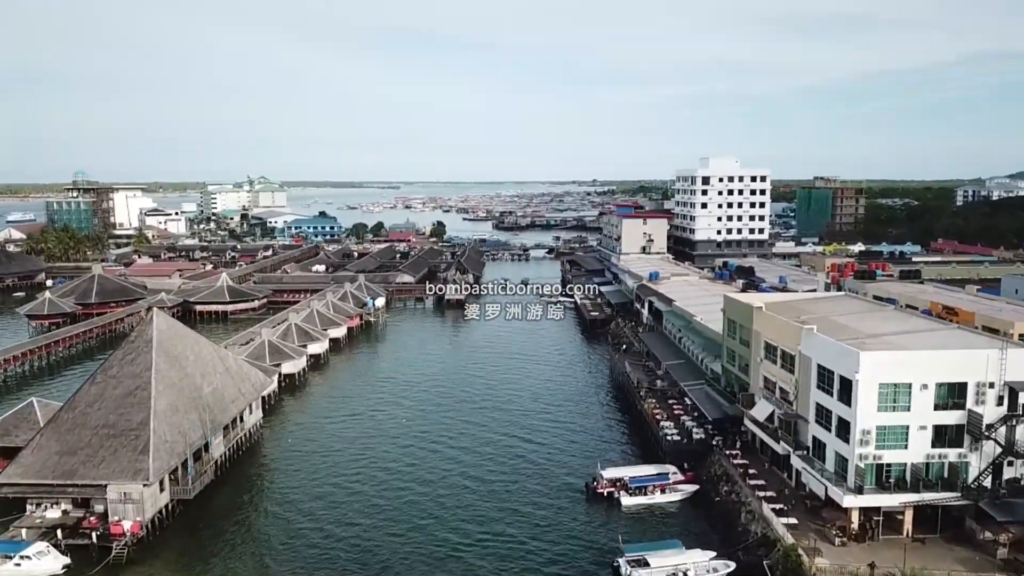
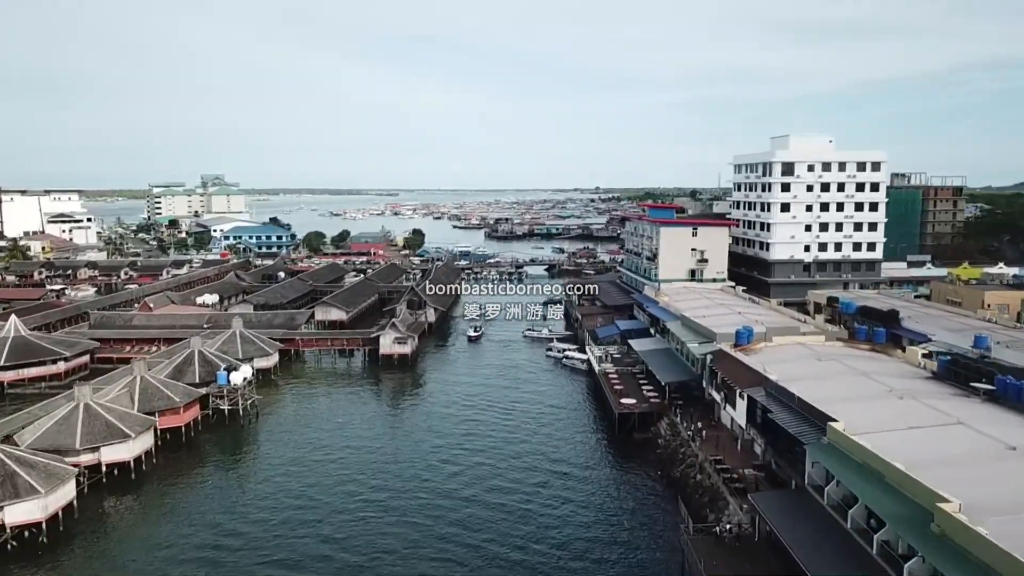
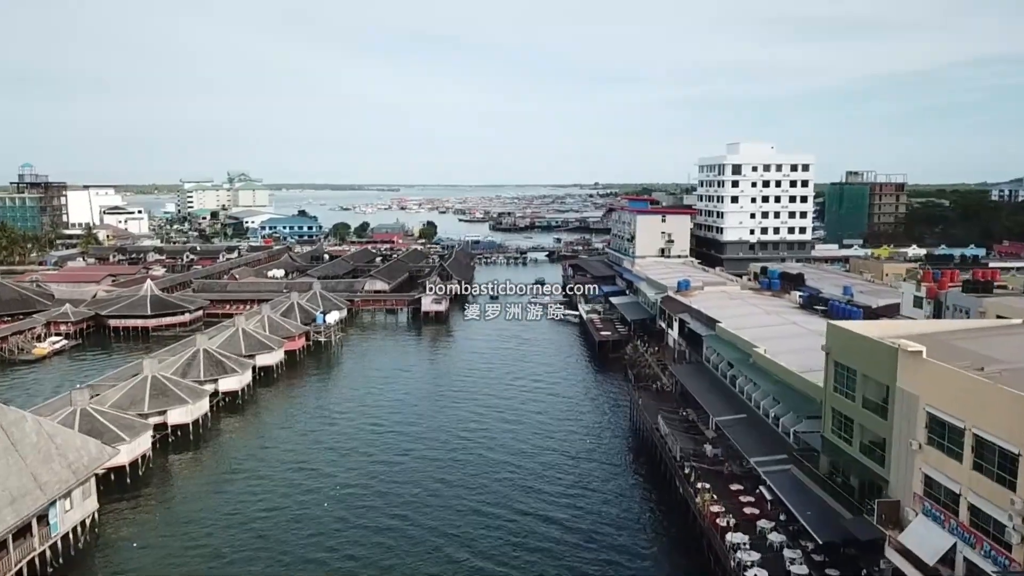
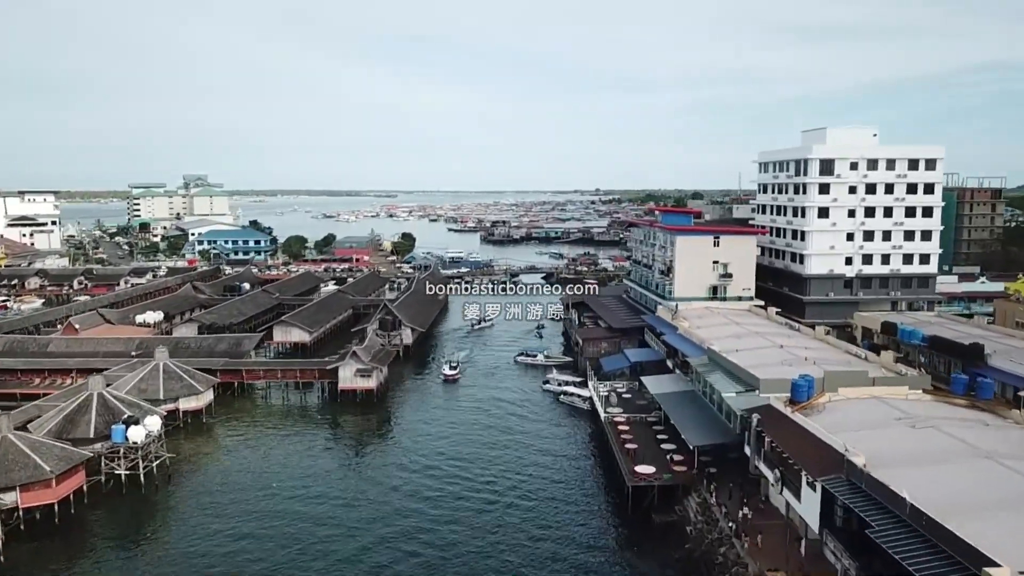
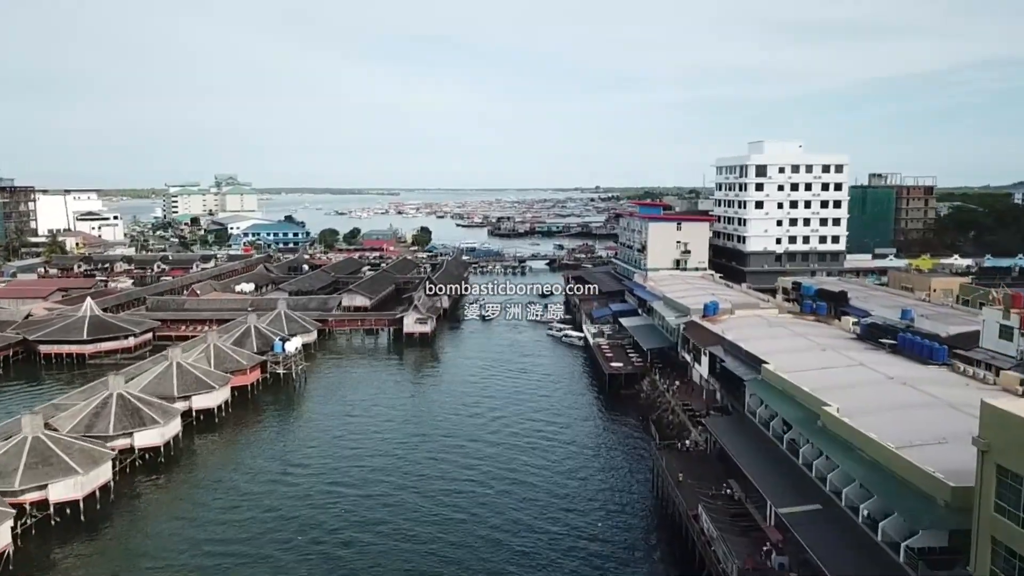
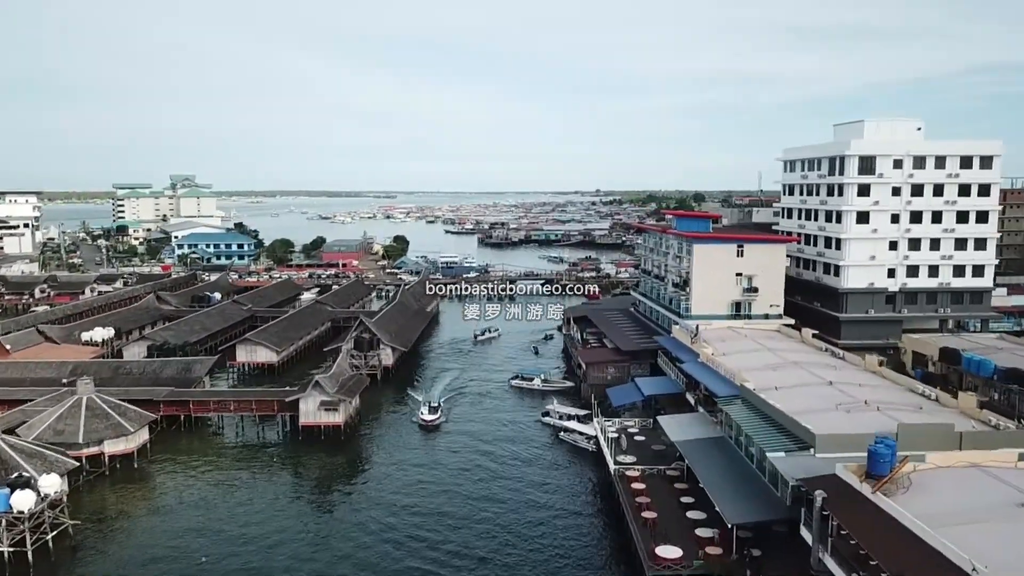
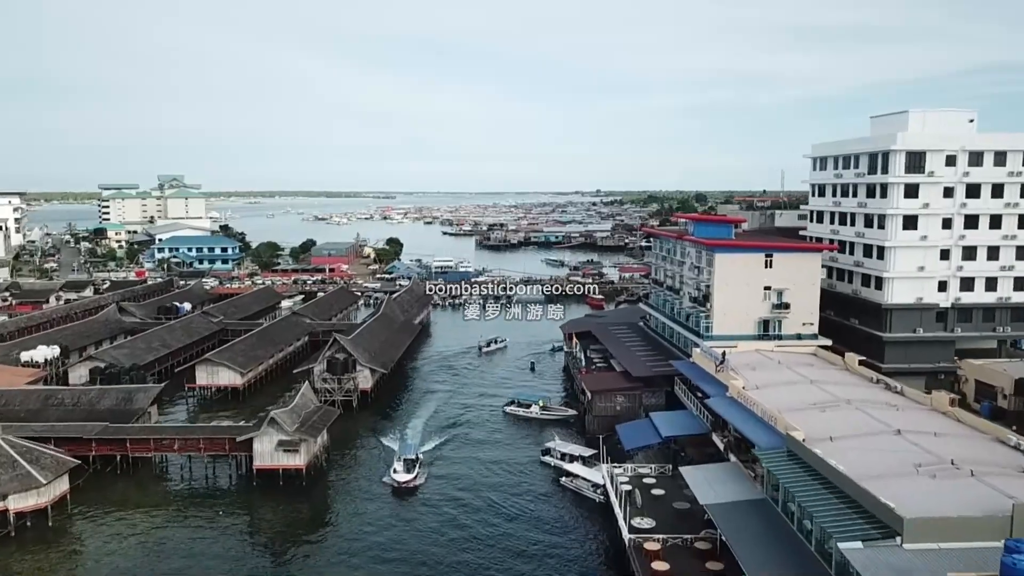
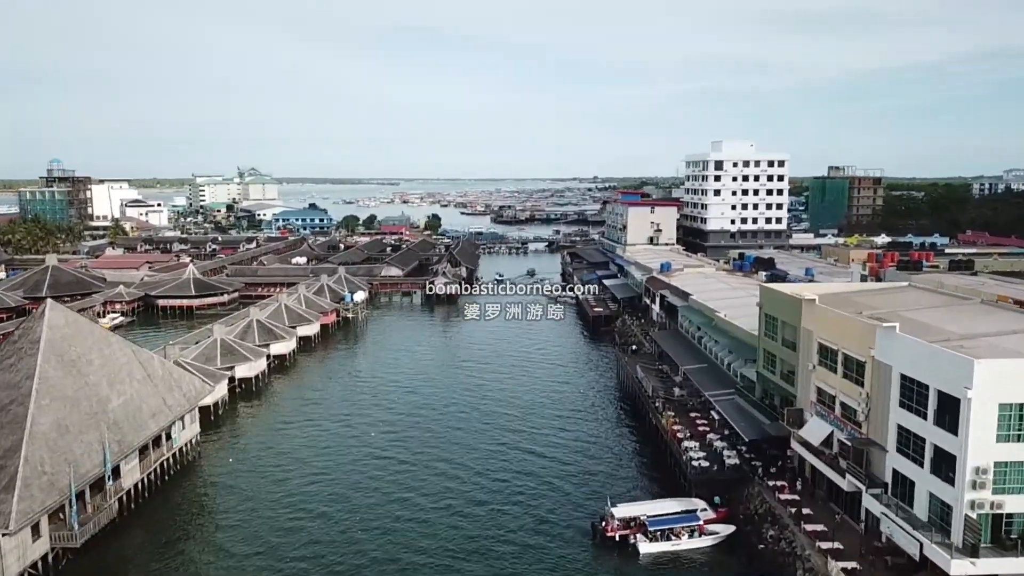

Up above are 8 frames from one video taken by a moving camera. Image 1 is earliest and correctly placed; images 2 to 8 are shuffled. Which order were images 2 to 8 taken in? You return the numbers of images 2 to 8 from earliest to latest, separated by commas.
8, 3, 5, 2, 4, 6, 7
